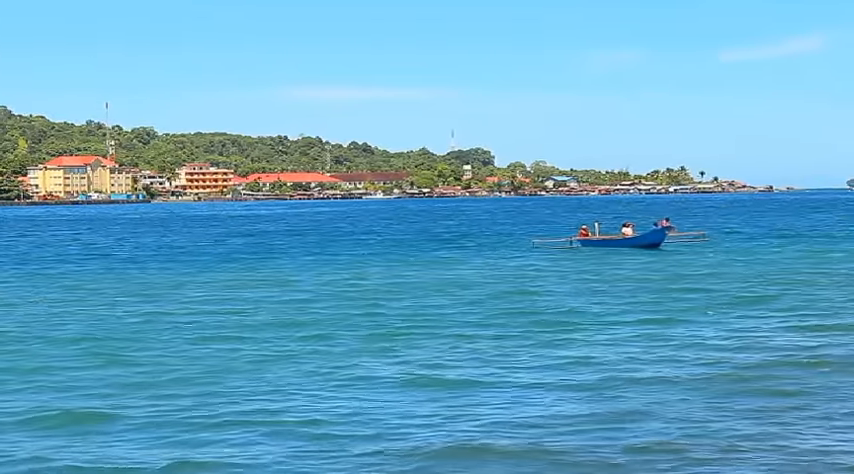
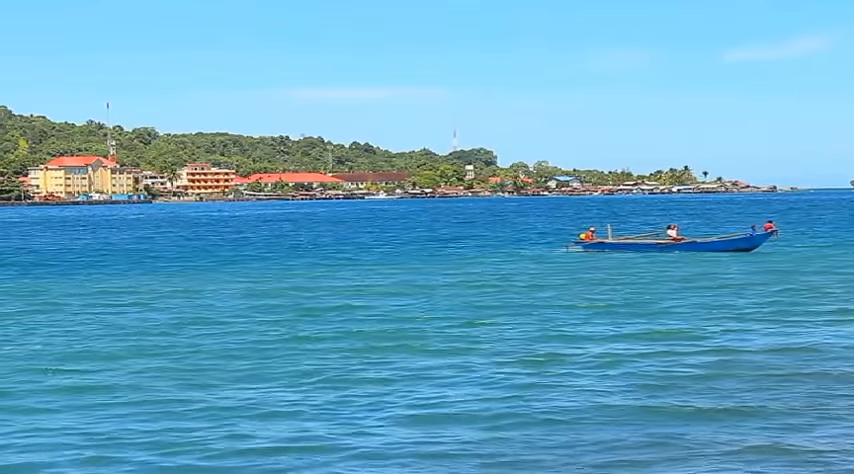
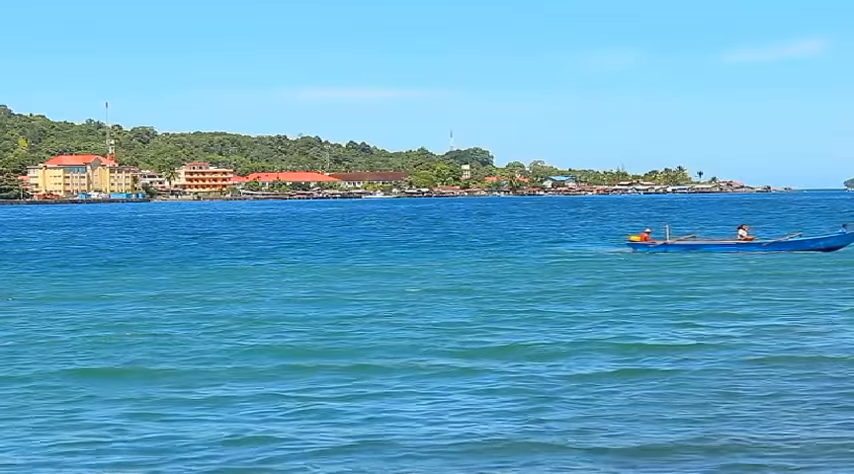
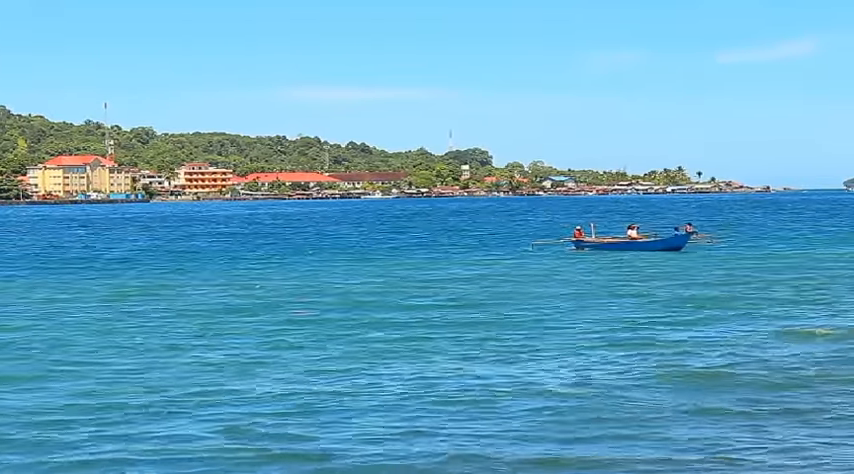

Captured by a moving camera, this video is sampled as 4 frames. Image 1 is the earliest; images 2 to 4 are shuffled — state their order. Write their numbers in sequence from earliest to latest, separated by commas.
4, 2, 3
